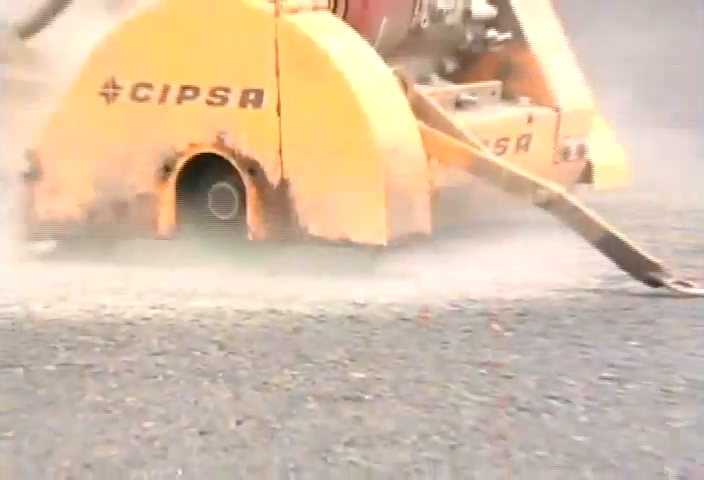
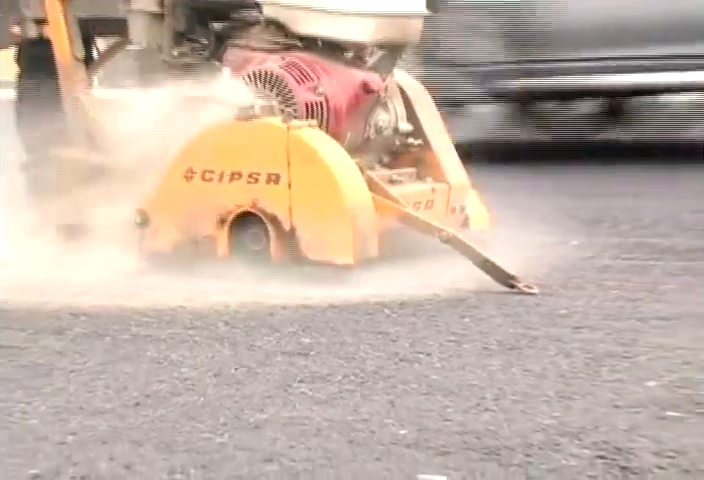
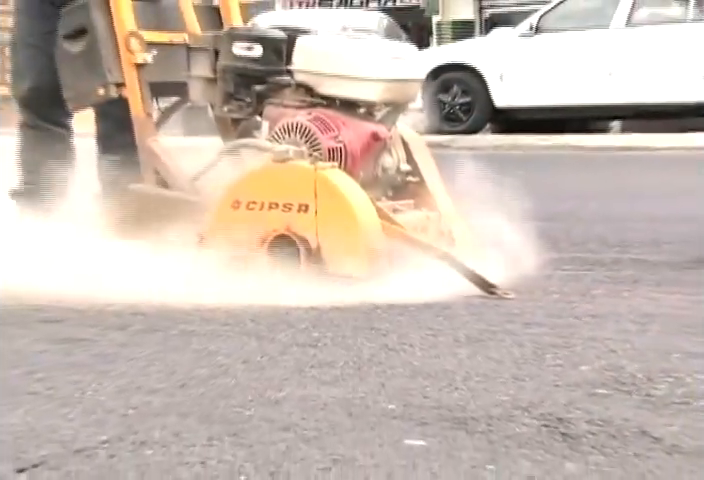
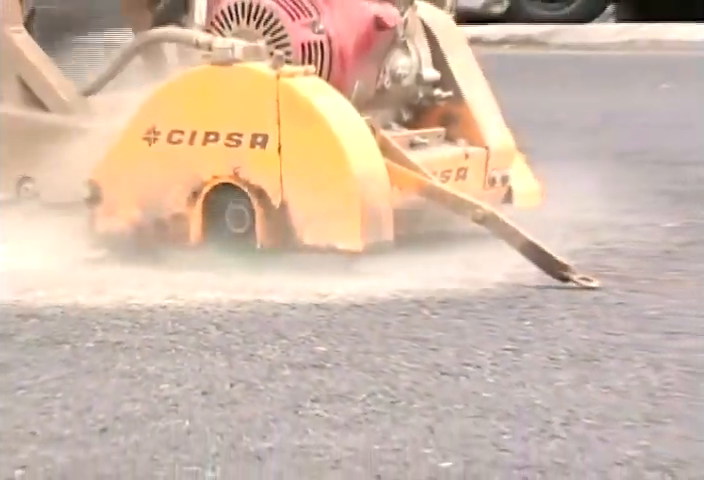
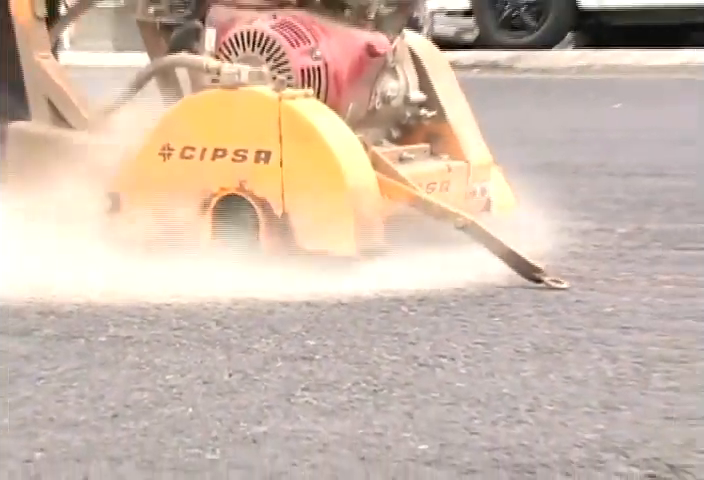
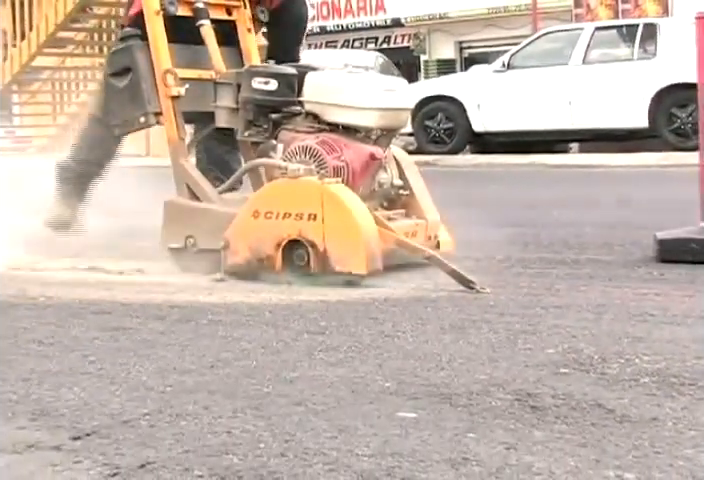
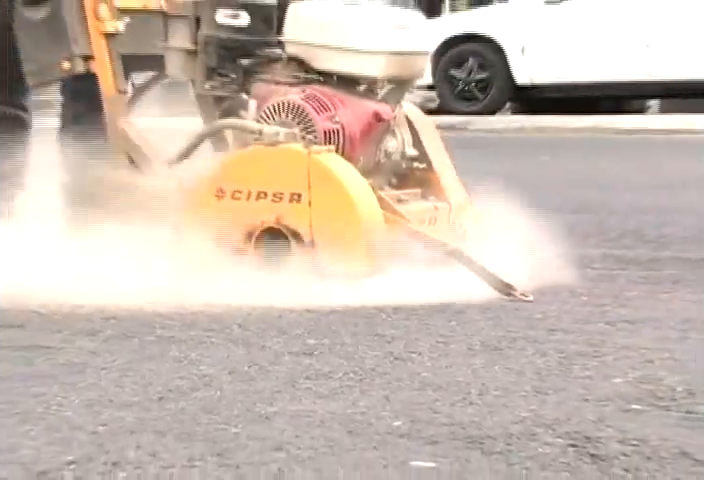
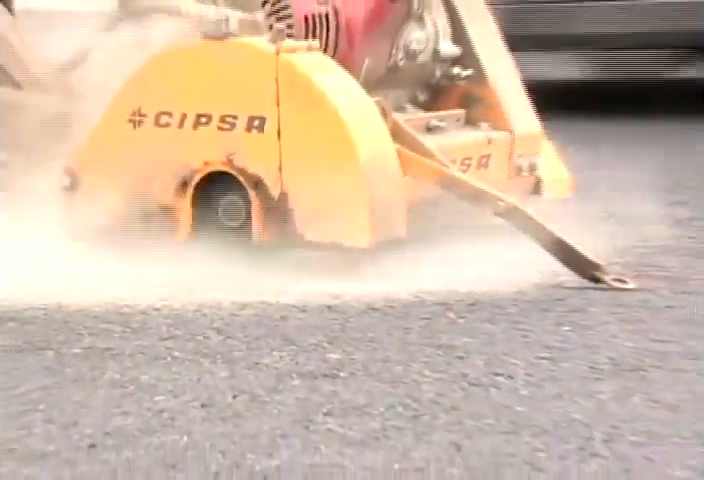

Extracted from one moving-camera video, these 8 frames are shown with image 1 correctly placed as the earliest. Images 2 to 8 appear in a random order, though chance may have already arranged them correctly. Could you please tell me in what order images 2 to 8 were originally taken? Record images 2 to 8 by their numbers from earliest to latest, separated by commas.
8, 4, 5, 2, 7, 3, 6
